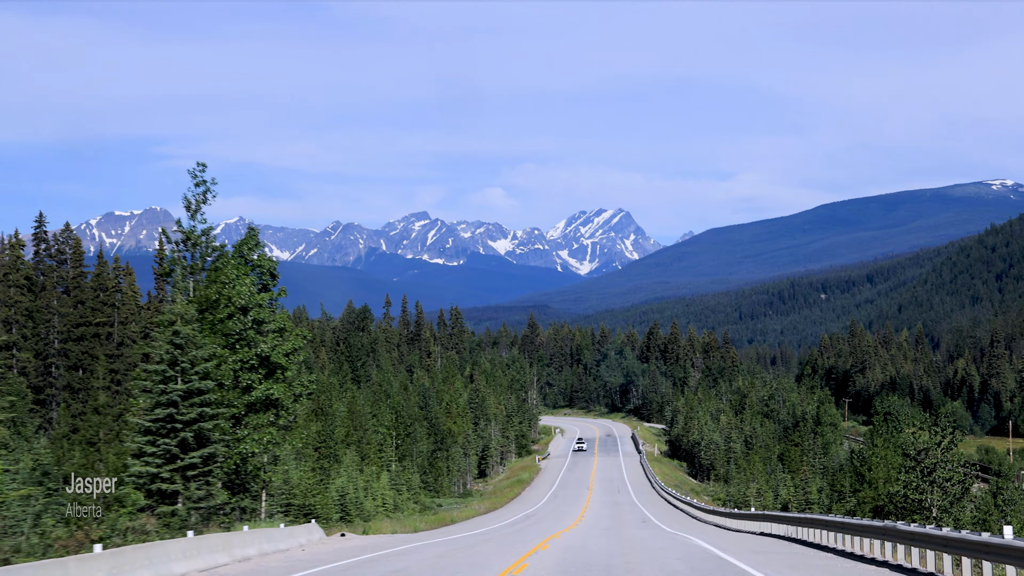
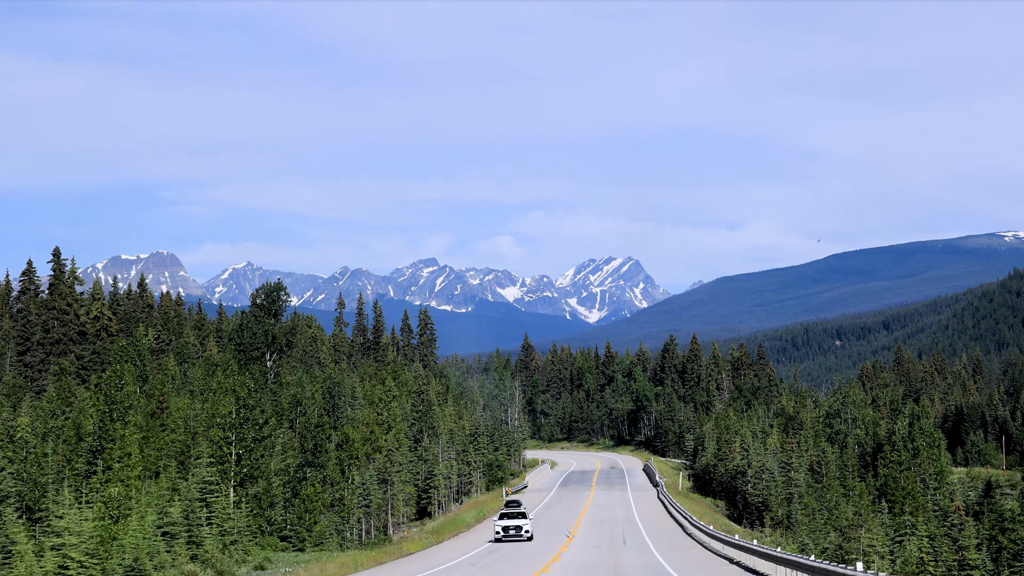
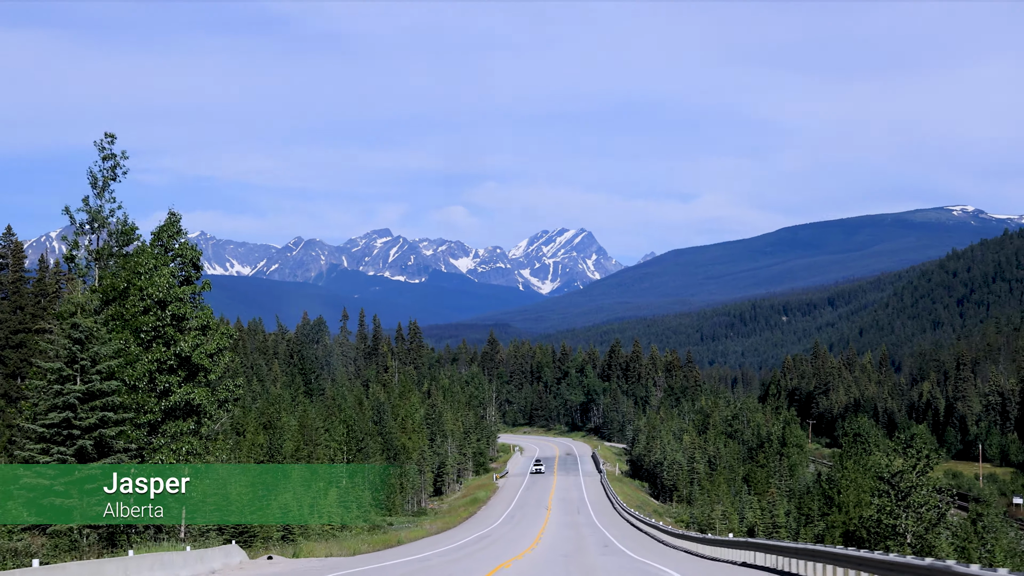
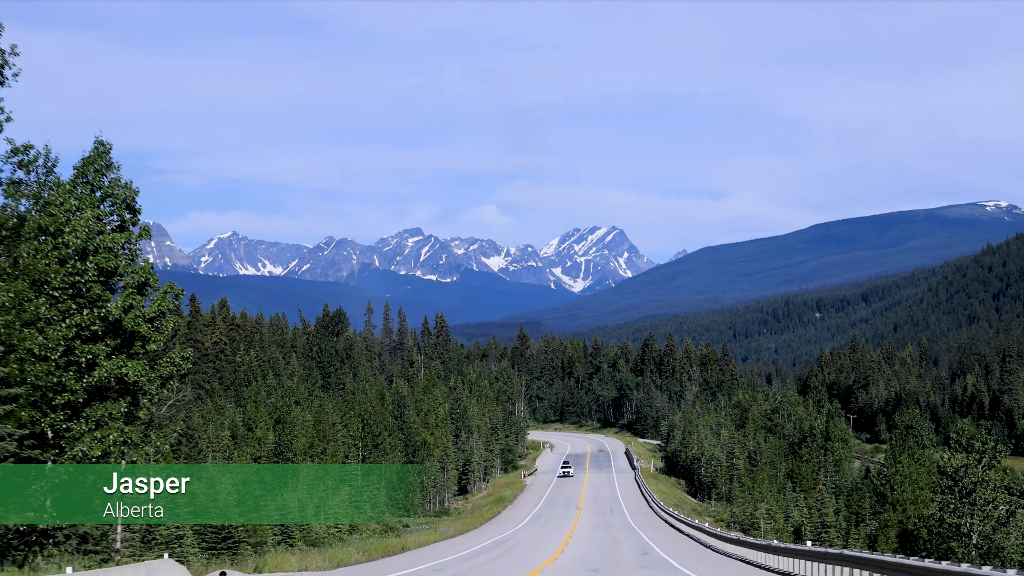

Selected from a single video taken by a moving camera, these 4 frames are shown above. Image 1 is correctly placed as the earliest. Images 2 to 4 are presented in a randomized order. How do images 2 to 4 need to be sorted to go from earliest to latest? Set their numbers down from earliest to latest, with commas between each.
3, 4, 2
